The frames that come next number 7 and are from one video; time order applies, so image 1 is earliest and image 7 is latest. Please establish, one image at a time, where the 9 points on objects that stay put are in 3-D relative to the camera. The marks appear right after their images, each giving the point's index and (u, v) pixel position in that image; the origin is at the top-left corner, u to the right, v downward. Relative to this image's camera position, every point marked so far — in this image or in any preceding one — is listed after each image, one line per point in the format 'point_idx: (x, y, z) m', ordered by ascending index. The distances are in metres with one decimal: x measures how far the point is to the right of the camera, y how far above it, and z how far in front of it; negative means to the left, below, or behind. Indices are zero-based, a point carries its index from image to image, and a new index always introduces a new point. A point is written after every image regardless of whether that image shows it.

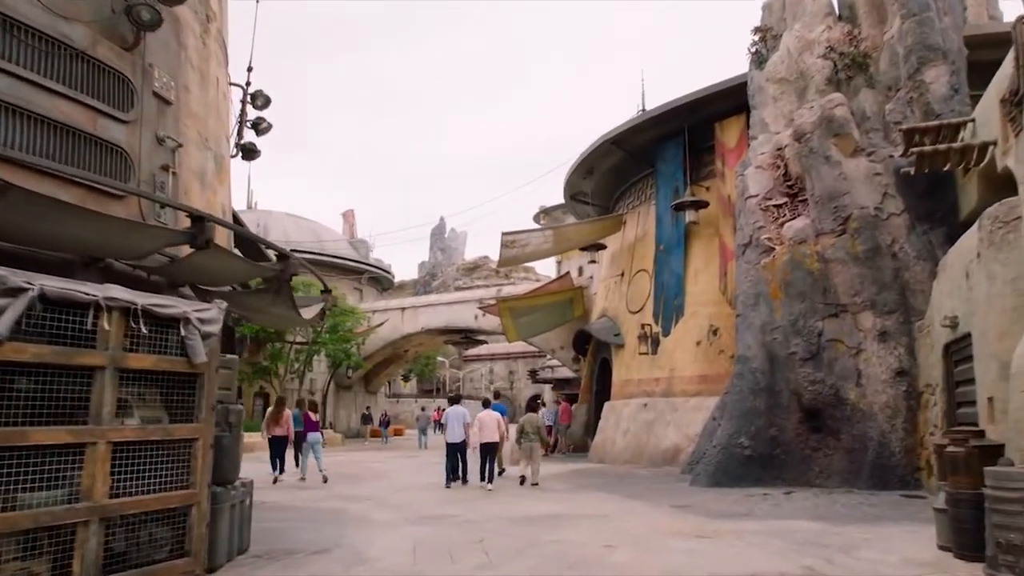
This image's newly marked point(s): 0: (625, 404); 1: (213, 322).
0: (+2.8, -2.9, +18.8) m
1: (-2.2, -0.2, +5.5) m
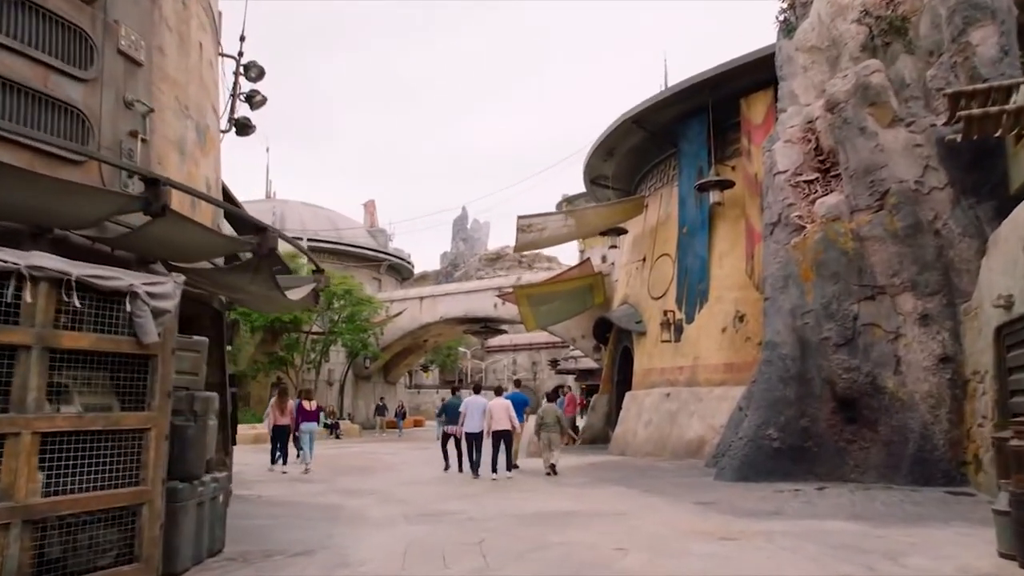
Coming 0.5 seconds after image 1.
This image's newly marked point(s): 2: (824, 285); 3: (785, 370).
0: (+3.2, -2.5, +18.0) m
1: (-2.2, -0.1, +4.8) m
2: (+4.8, 0.0, +11.7) m
3: (+4.2, -1.3, +11.7) m
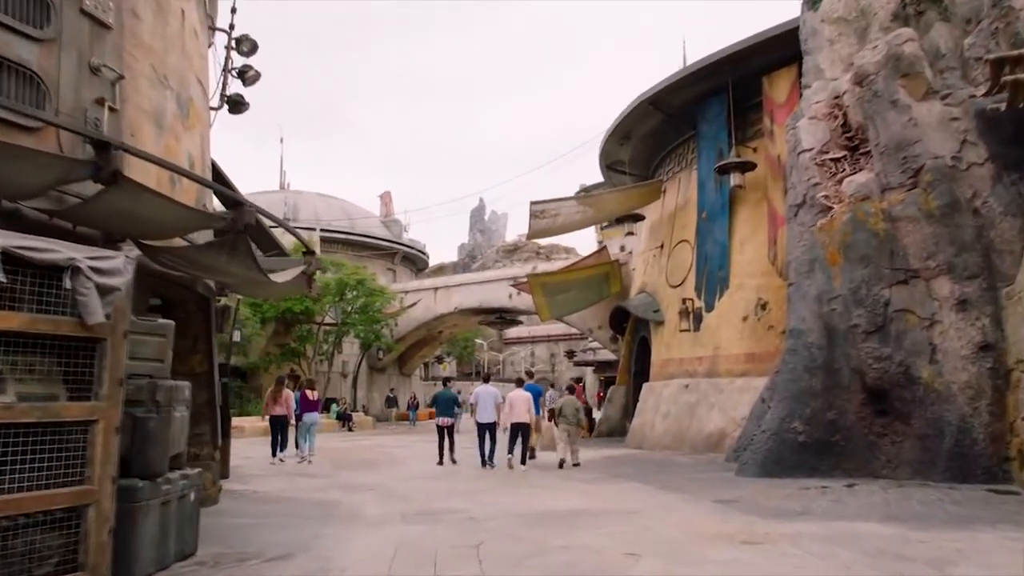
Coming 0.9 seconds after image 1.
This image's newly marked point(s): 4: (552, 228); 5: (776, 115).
0: (+3.5, -2.2, +17.4) m
1: (-2.3, +0.1, +4.3) m
2: (+4.9, +0.3, +11.0) m
3: (+4.4, -1.1, +11.0) m
4: (+1.0, +1.5, +19.4) m
5: (+5.6, +3.7, +15.9) m
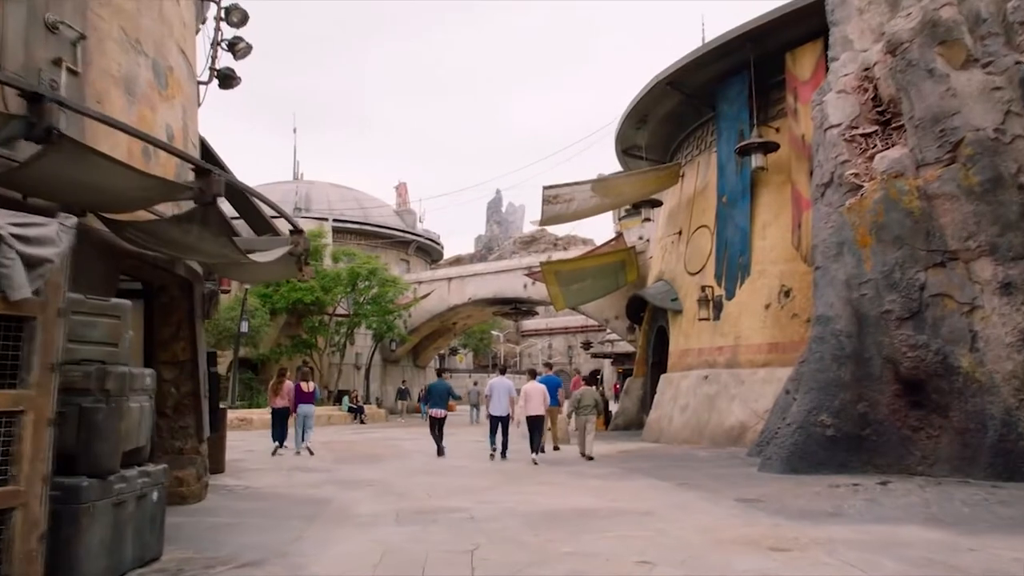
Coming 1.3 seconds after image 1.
0: (+3.8, -1.9, +16.7) m
1: (-2.3, +0.2, +3.8) m
2: (+5.1, +0.5, +10.2) m
3: (+4.5, -0.8, +10.3) m
4: (+1.3, +1.8, +18.8) m
5: (+5.8, +3.9, +15.1) m
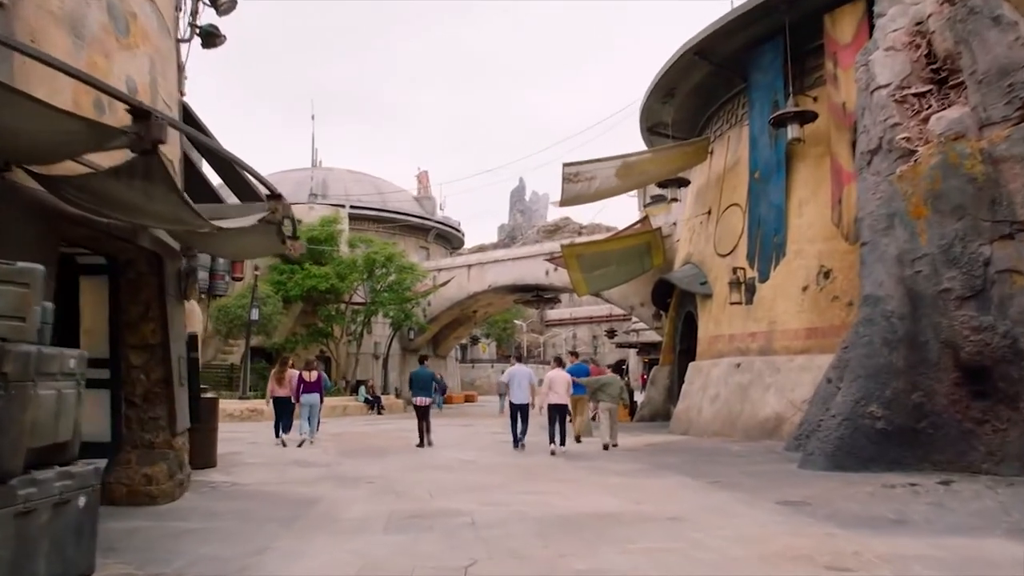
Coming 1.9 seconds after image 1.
0: (+4.2, -1.6, +15.7) m
1: (-2.4, +0.4, +2.9) m
2: (+5.2, +0.8, +9.1) m
3: (+4.7, -0.5, +9.3) m
4: (+1.8, +2.2, +17.8) m
5: (+6.1, +4.3, +14.0) m
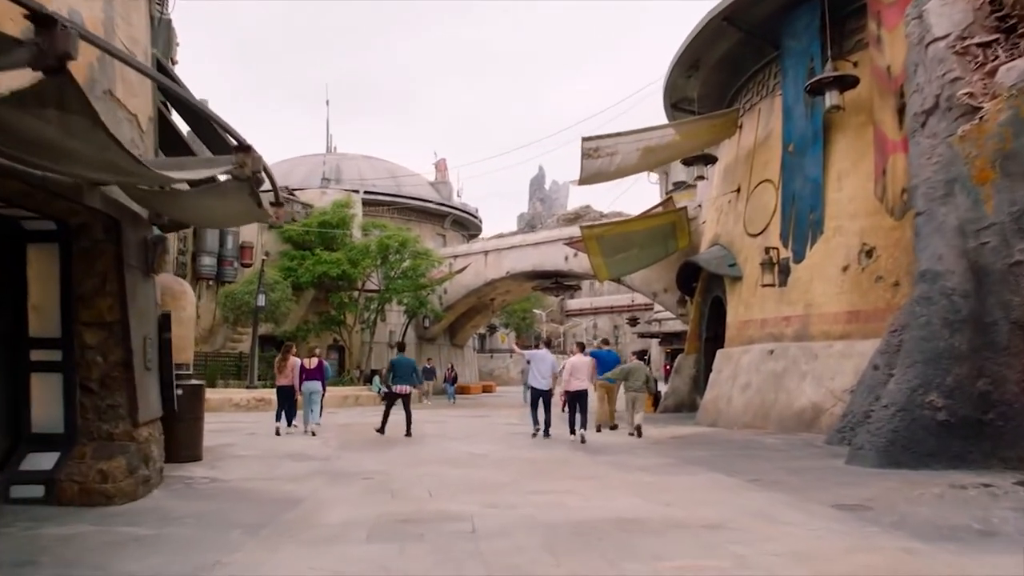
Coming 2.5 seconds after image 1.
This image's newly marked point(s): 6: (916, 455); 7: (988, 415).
0: (+4.5, -1.2, +14.6) m
1: (-2.4, +0.6, +2.0) m
2: (+5.3, +1.1, +8.0) m
3: (+4.8, -0.2, +8.2) m
4: (+2.1, +2.6, +16.7) m
5: (+6.3, +4.6, +12.8) m
6: (+4.3, -1.8, +8.1) m
7: (+5.0, -1.3, +7.9) m
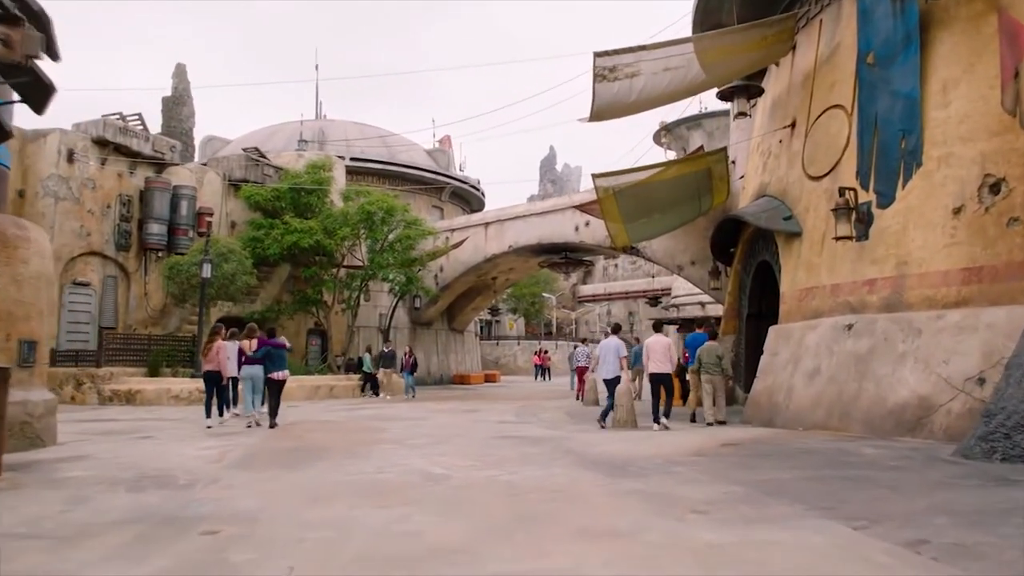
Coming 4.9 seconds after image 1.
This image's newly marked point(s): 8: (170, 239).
0: (+4.4, -0.6, +11.1) m
1: (-2.8, +1.1, -1.4) m
2: (+5.1, +1.6, +4.5) m
3: (+4.5, +0.3, +4.6) m
4: (+2.0, +3.3, +13.2) m
5: (+6.1, +5.3, +9.2) m
6: (+4.0, -1.2, +4.5) m
7: (+4.8, -0.8, +4.4) m
8: (-9.1, +1.3, +20.0) m
